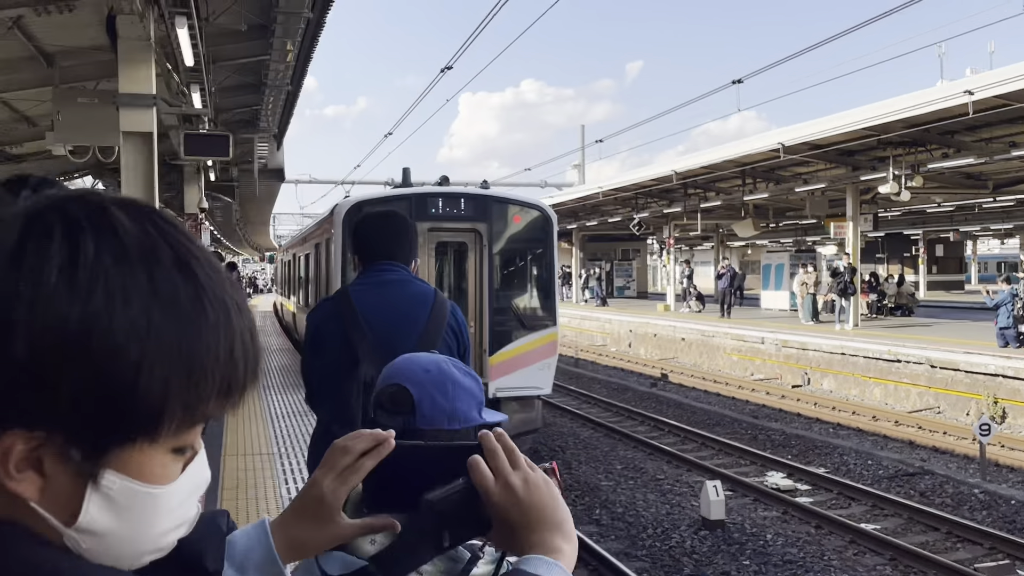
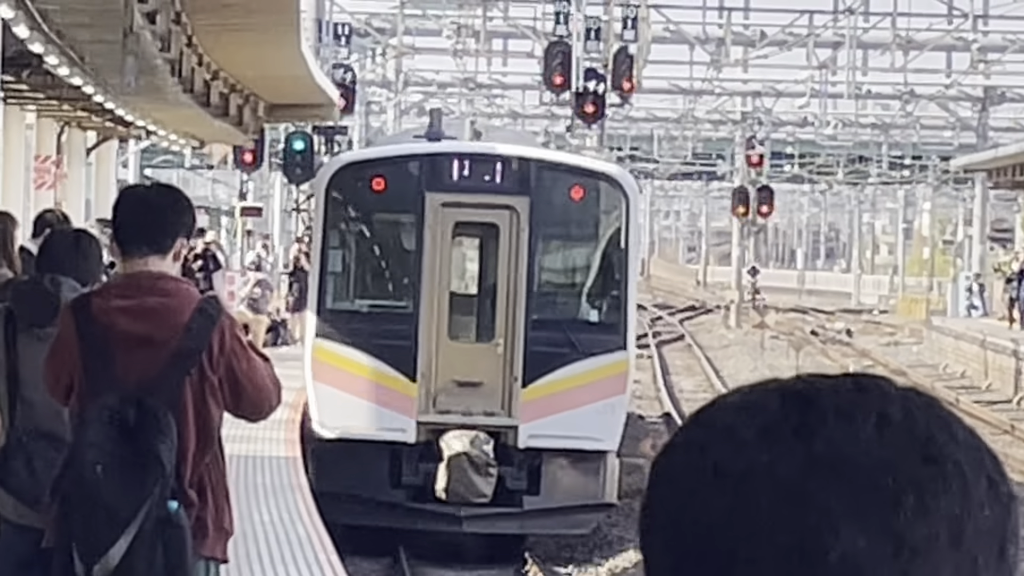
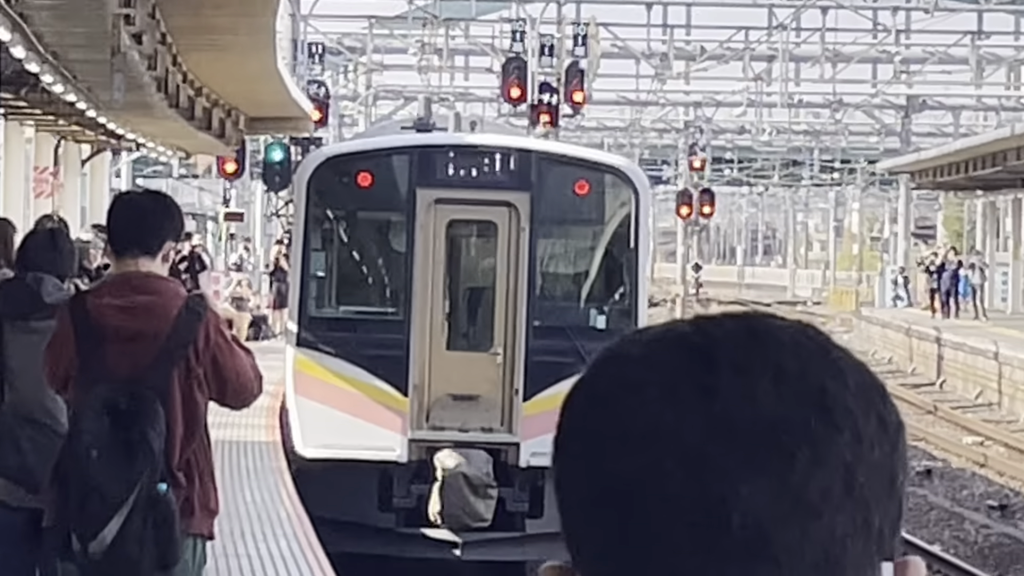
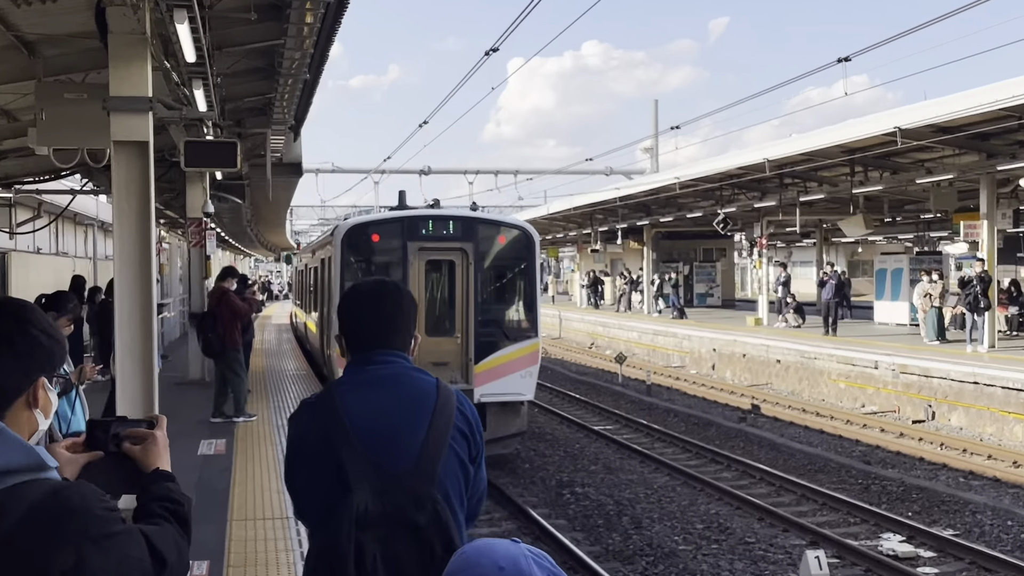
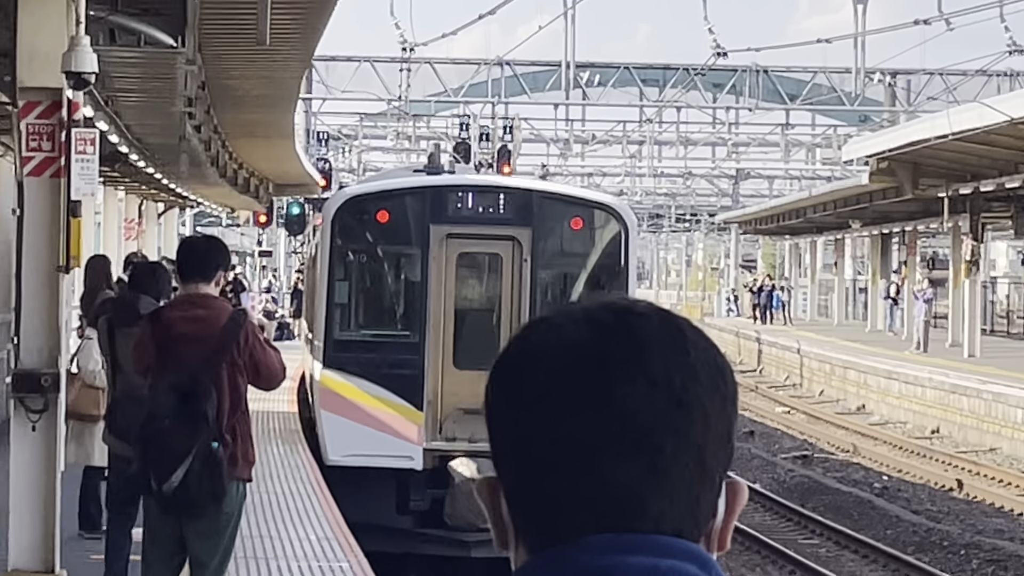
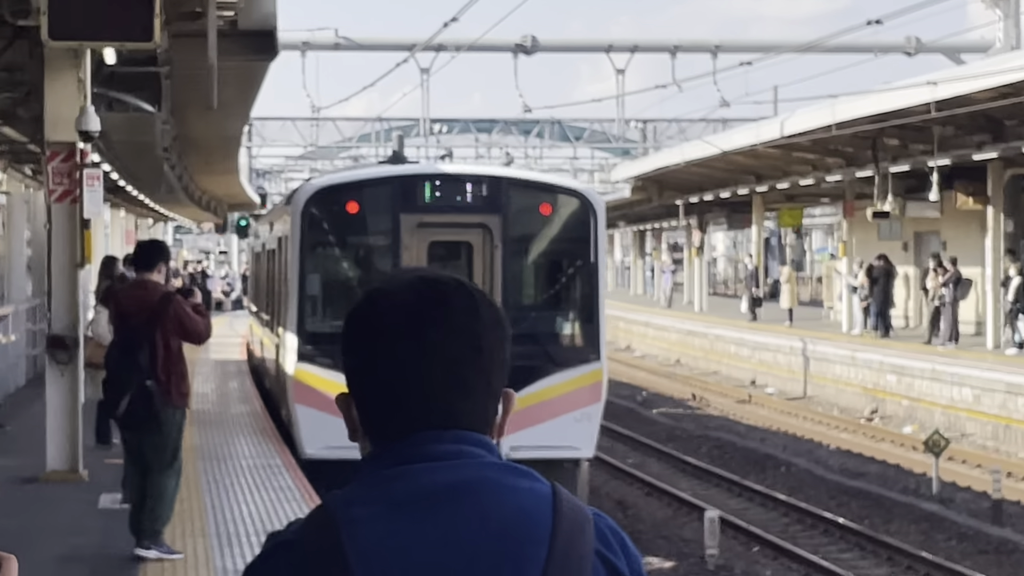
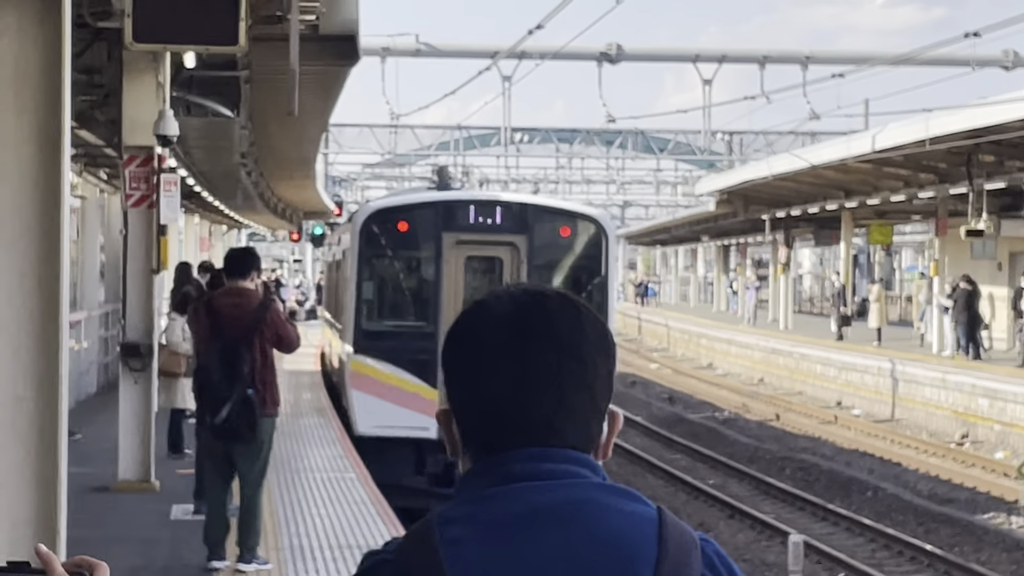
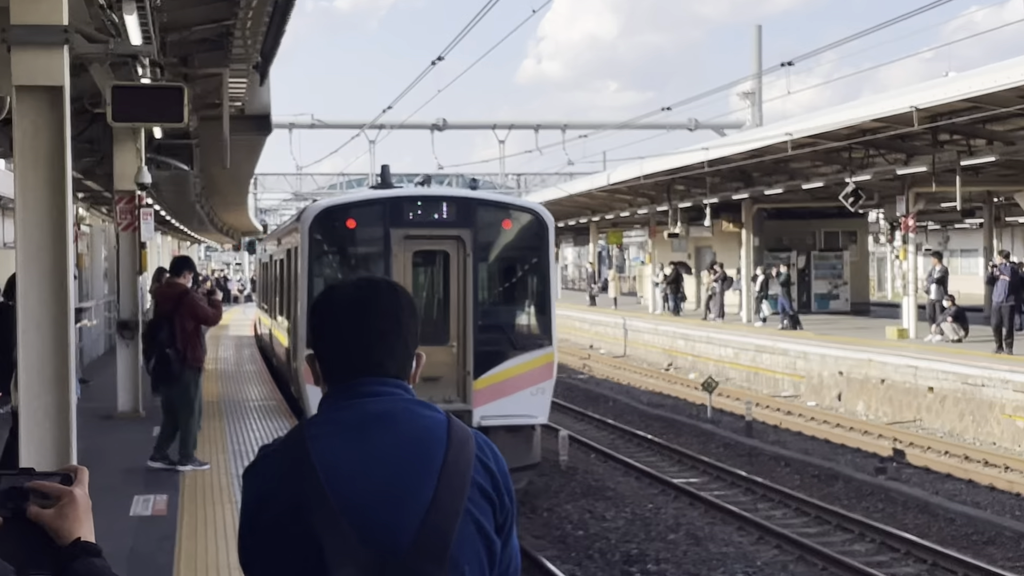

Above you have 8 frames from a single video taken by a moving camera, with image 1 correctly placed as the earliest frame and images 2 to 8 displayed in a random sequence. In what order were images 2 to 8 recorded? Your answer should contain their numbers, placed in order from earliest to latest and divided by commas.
4, 8, 6, 7, 5, 3, 2
